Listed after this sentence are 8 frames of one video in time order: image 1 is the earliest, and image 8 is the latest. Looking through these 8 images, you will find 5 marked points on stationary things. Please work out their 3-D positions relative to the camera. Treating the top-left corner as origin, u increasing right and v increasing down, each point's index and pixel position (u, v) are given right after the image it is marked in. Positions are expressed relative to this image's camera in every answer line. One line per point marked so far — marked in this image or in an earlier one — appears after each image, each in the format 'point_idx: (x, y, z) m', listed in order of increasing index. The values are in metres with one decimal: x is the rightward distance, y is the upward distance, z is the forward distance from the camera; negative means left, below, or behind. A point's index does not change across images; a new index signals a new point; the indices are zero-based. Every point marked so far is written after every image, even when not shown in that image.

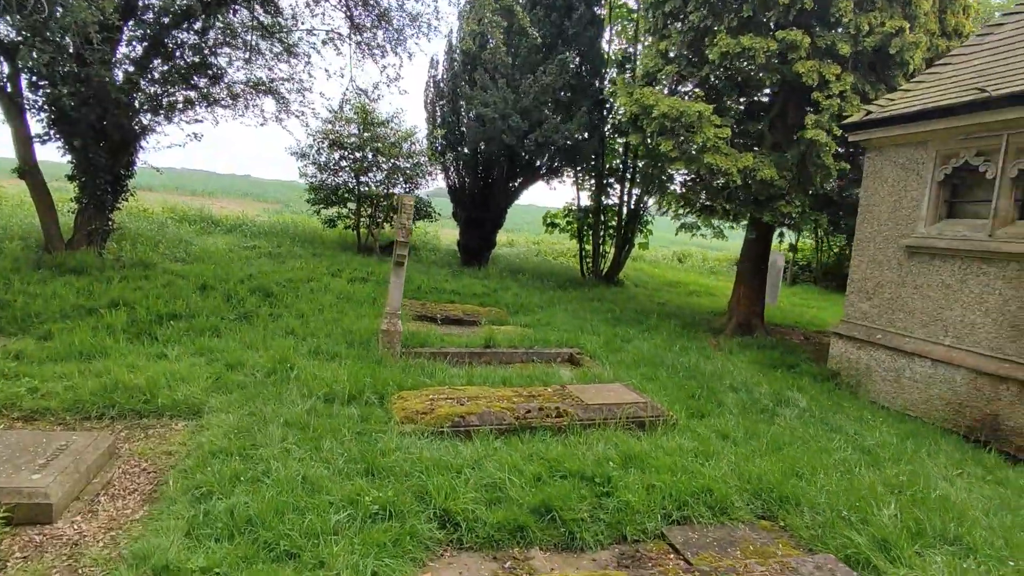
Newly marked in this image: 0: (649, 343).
0: (+1.7, -0.7, +7.4) m
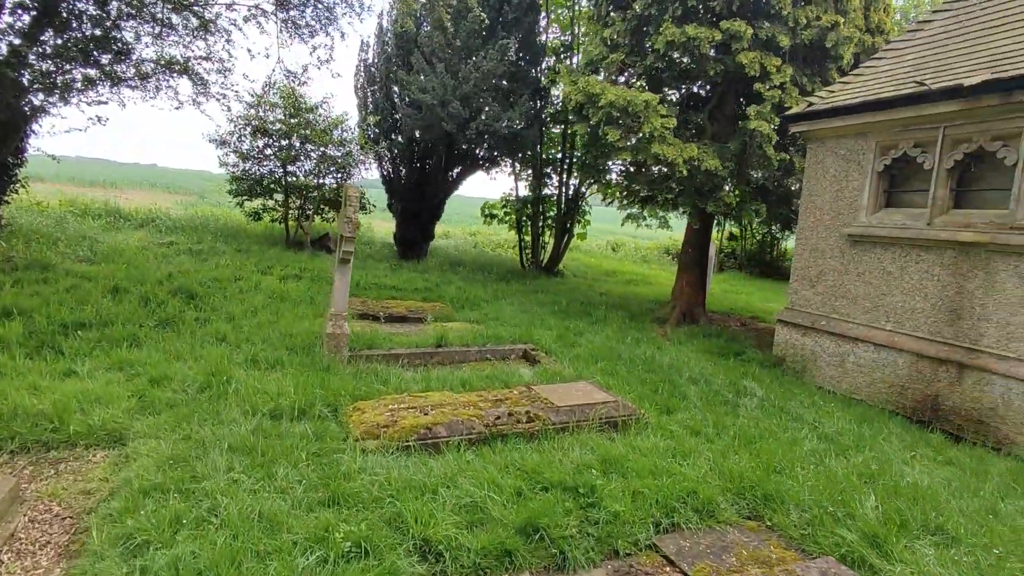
0: (+1.1, -0.6, +7.3) m
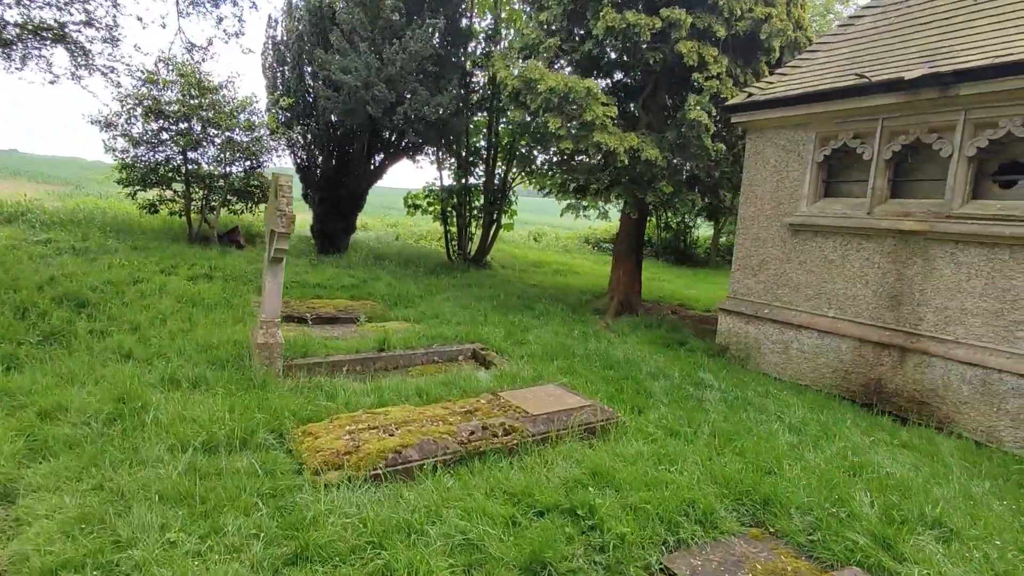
0: (+0.4, -0.6, +7.0) m
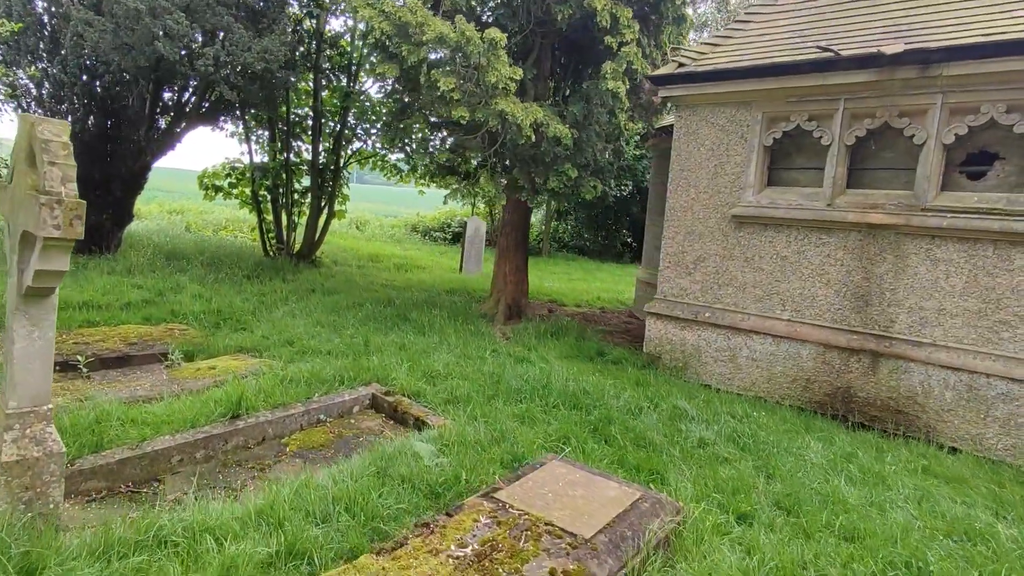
0: (-0.5, -0.7, +5.4) m
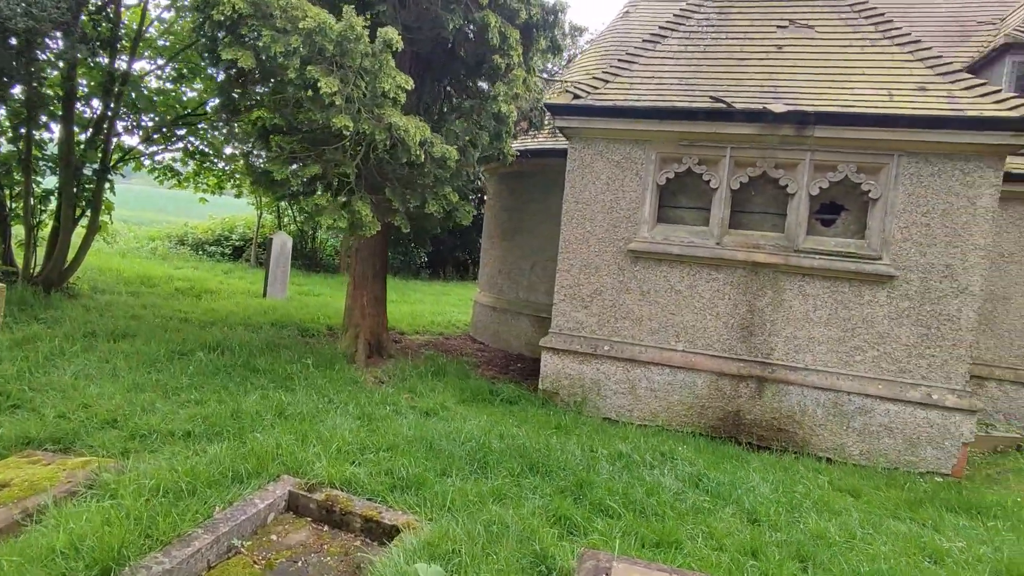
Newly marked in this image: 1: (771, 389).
0: (-1.2, -1.0, +4.4) m
1: (+2.4, -0.9, +5.4) m
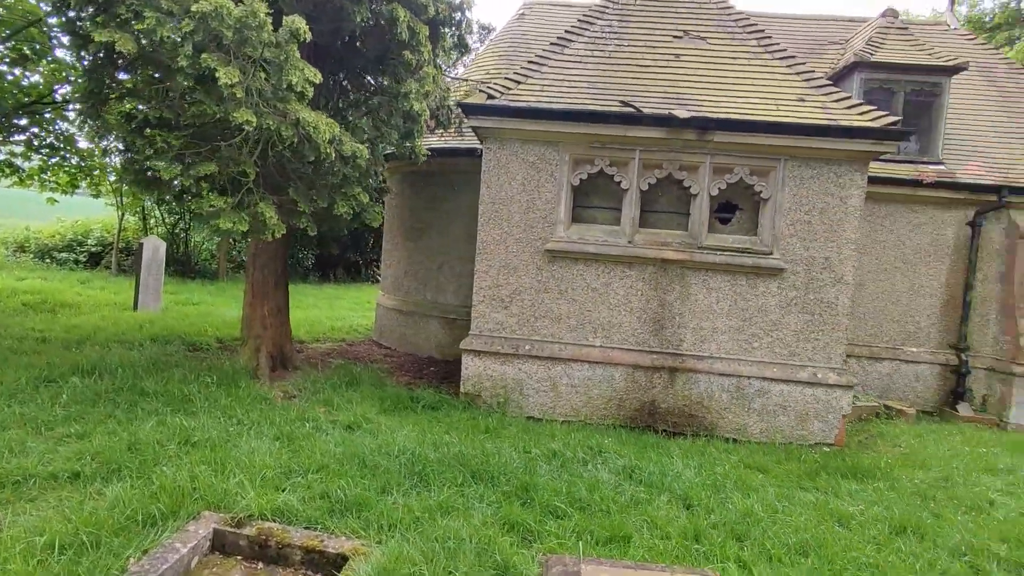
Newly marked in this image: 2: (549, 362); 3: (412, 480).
0: (-1.7, -1.1, +4.1) m
1: (+1.7, -0.9, +5.7) m
2: (+0.4, -0.7, +5.8) m
3: (-0.7, -1.2, +3.7) m
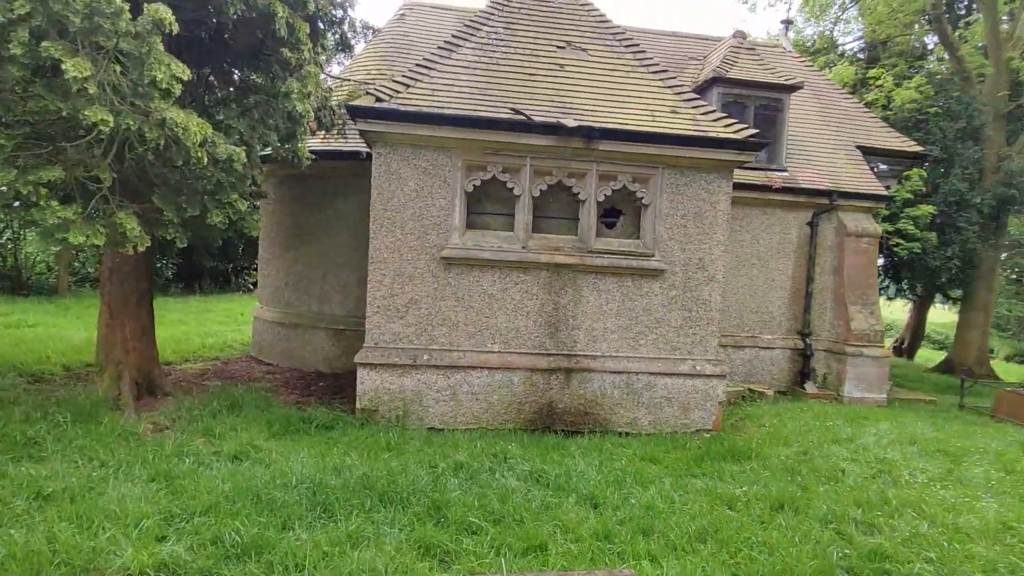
0: (-2.3, -1.2, +3.6) m
1: (+0.7, -0.9, +5.9) m
2: (-0.6, -0.8, +5.7) m
3: (-1.2, -1.3, +3.5) m
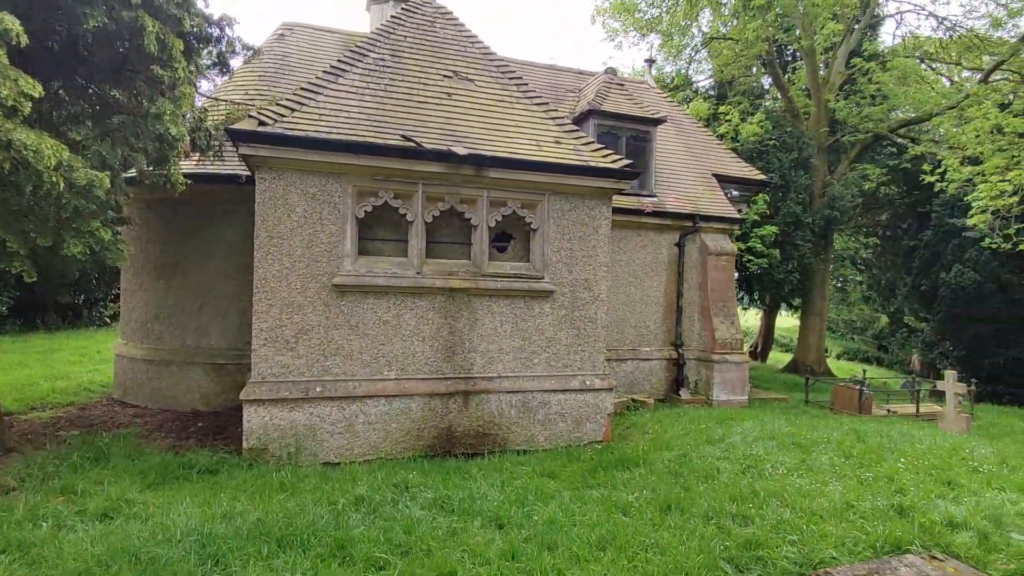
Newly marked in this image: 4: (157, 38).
0: (-2.8, -1.5, +3.2) m
1: (-0.4, -1.2, +6.0) m
2: (-1.6, -1.1, +5.5) m
3: (-1.7, -1.5, +3.2) m
4: (-3.0, +2.1, +4.9) m
